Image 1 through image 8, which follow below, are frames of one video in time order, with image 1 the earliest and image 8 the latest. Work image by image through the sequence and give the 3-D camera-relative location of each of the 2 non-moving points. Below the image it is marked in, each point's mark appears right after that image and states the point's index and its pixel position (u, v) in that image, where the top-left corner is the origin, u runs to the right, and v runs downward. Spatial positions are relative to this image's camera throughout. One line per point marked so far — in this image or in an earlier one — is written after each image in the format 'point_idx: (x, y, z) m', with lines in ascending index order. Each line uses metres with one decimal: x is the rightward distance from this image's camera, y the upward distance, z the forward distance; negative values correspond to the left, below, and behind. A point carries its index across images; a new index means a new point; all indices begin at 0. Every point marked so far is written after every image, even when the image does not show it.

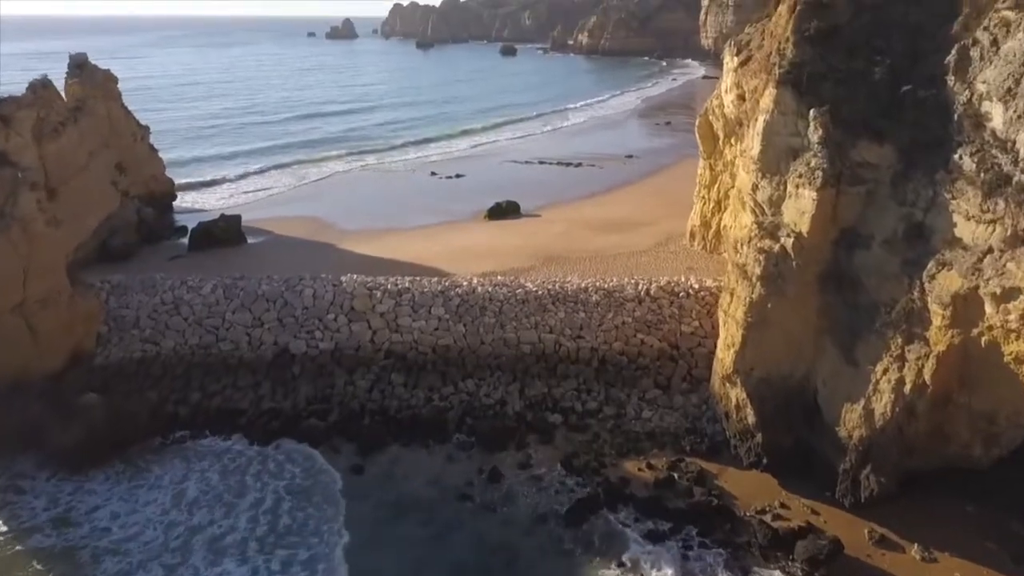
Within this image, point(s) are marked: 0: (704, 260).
0: (+4.6, +0.7, +15.9) m
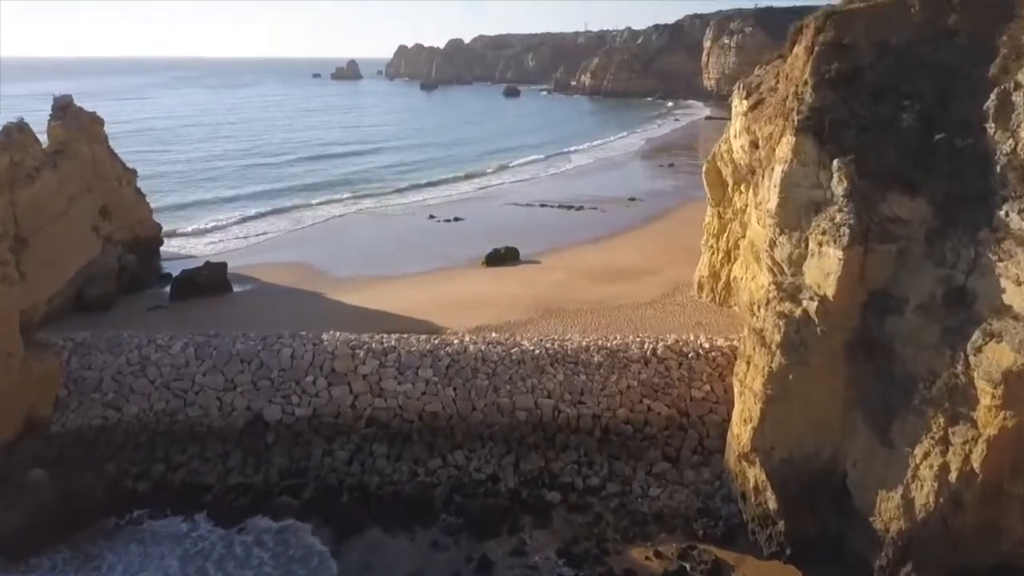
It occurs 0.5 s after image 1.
0: (+4.5, -0.6, +14.9) m
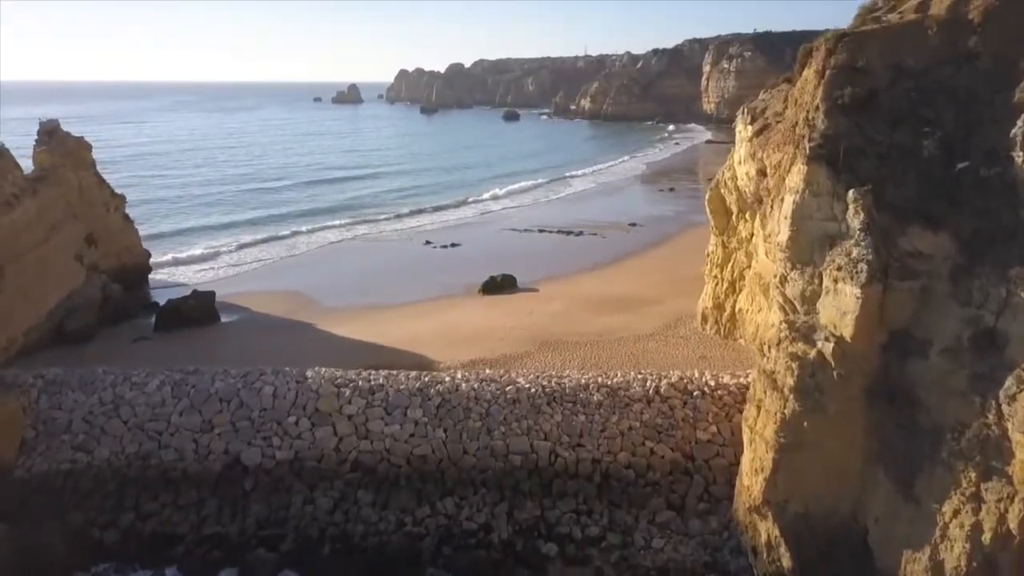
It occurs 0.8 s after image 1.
0: (+4.4, -1.2, +14.2) m
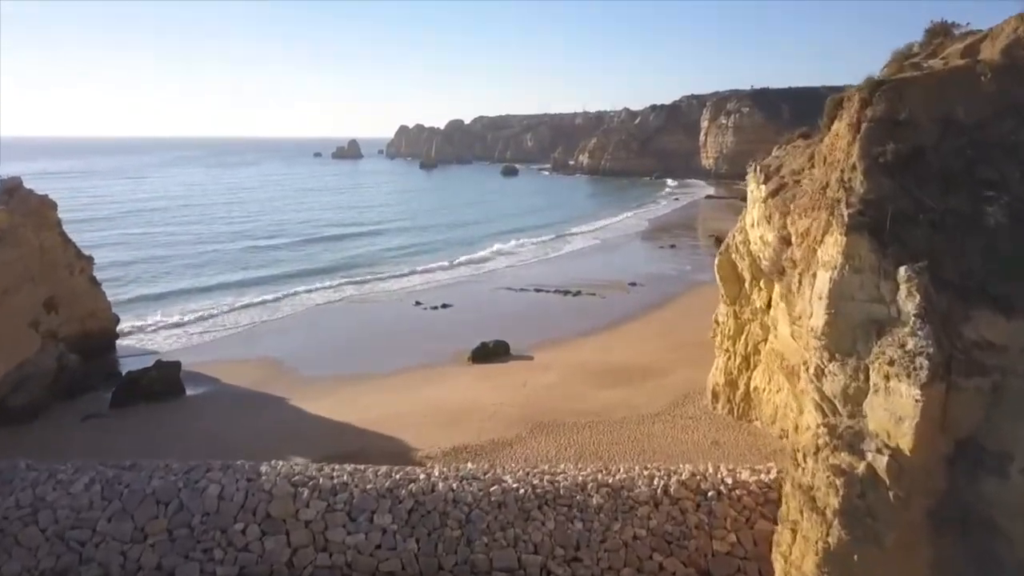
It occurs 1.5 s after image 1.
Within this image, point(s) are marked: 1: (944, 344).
0: (+4.2, -2.7, +12.6) m
1: (+4.0, -0.5, +6.1) m
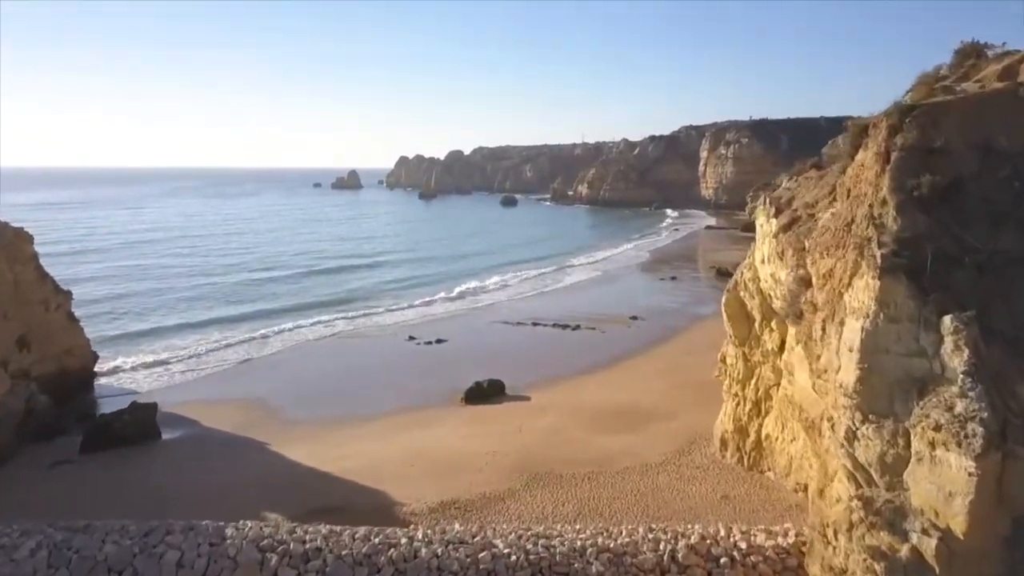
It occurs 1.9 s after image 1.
0: (+4.1, -3.4, +11.6) m
1: (+3.9, -1.0, +5.3) m
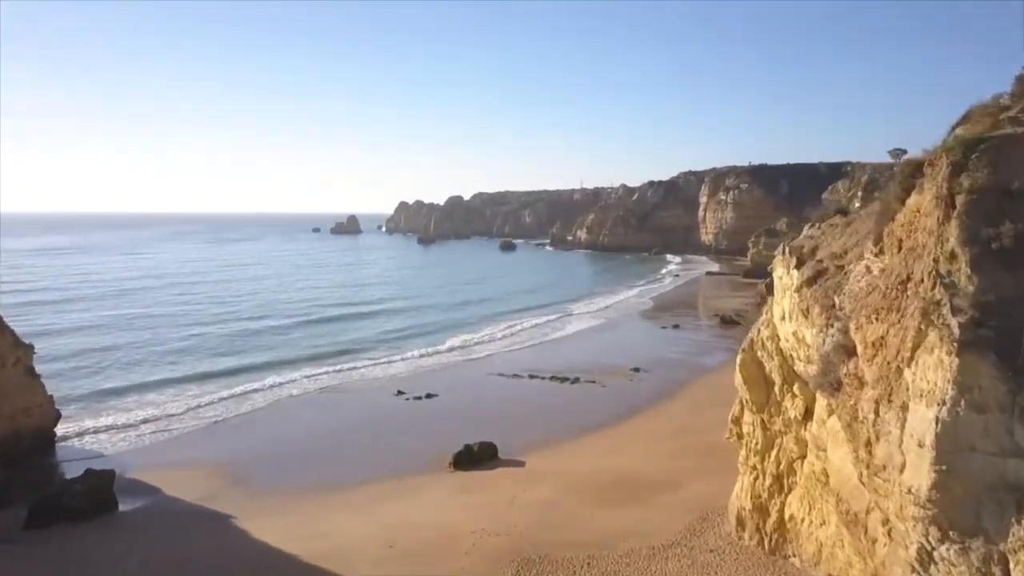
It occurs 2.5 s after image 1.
0: (+3.9, -4.3, +10.1) m
1: (+3.7, -1.4, +3.9) m
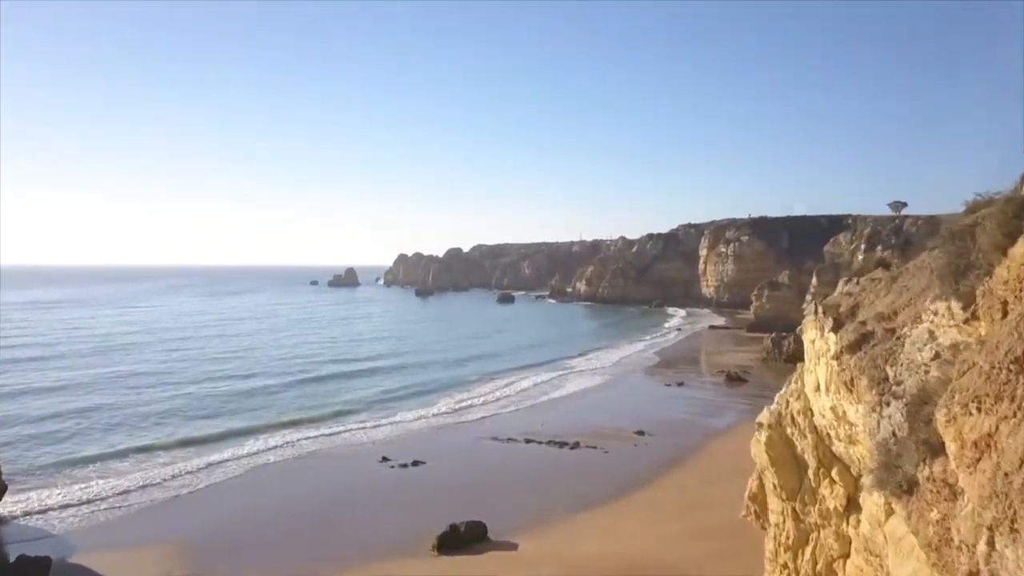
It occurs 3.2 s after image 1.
0: (+3.7, -5.1, +8.3) m
1: (+3.5, -1.8, +2.4) m
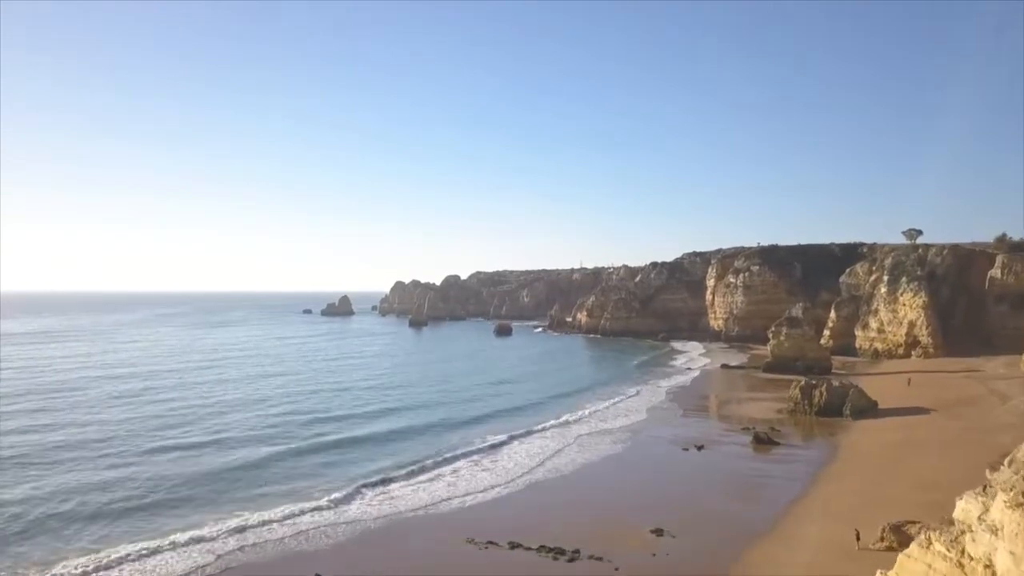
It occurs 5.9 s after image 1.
0: (+3.2, -6.1, +2.9) m
1: (+3.0, -2.6, -2.9) m
